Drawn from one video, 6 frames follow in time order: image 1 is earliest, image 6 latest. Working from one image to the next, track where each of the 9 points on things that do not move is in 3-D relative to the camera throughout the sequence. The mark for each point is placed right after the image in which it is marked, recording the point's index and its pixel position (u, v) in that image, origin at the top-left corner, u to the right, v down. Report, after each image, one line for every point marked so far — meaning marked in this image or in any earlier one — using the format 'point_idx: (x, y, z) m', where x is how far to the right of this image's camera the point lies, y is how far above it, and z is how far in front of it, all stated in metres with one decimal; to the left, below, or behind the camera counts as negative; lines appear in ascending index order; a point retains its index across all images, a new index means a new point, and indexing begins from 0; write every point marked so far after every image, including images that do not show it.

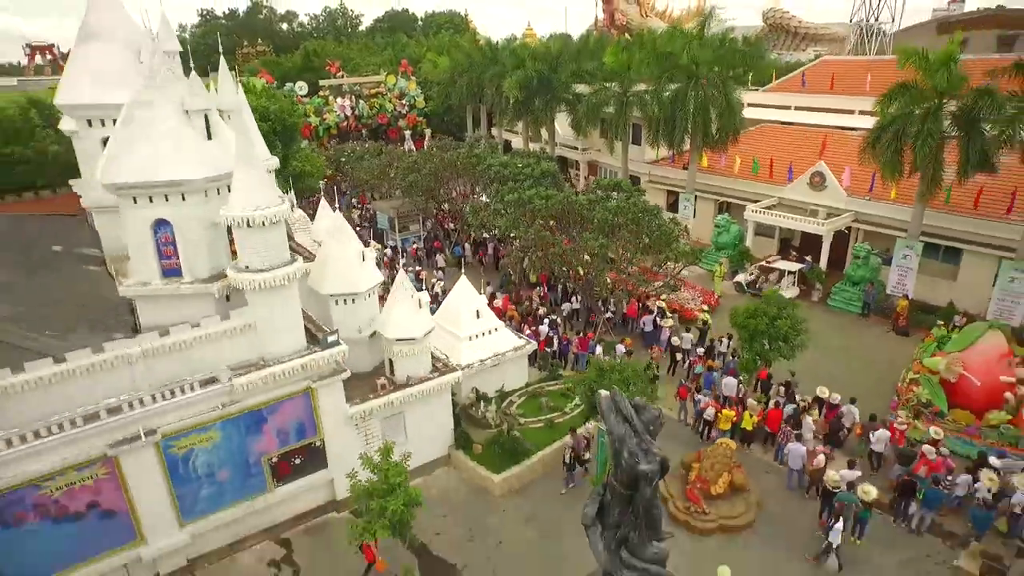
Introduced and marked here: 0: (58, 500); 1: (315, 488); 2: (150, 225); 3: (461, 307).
0: (-6.6, -3.1, +9.2) m
1: (-3.7, -3.7, +11.7) m
2: (-6.2, +1.1, +11.3) m
3: (-1.1, -0.4, +13.8) m
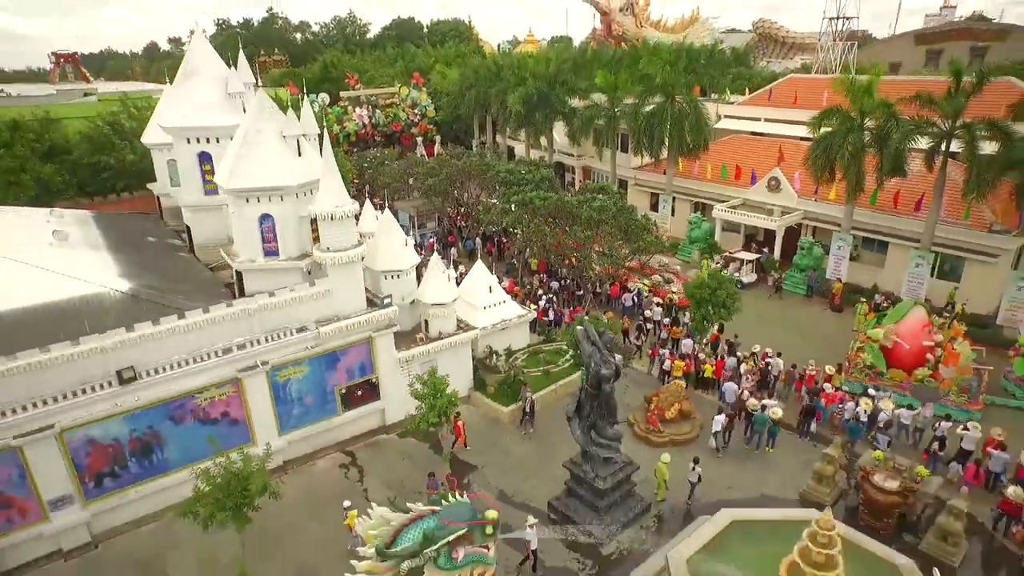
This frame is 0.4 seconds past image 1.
0: (-6.5, -2.5, +13.3) m
1: (-3.5, -3.2, +15.8) m
2: (-6.1, +1.7, +15.5) m
3: (-0.9, +0.1, +17.9) m
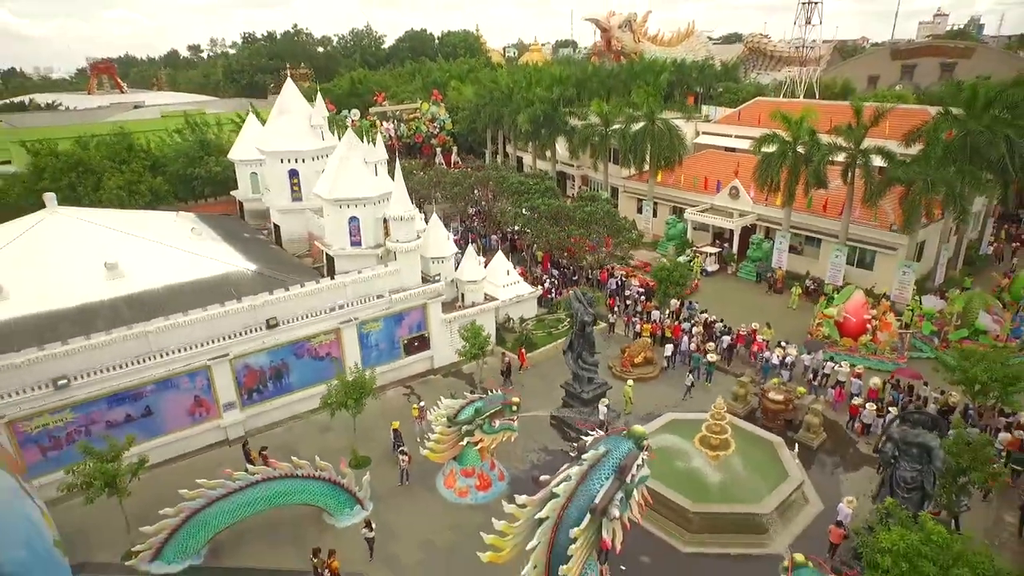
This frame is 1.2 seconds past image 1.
0: (-6.0, -1.8, +19.6) m
1: (-3.1, -2.5, +22.1) m
2: (-5.6, +2.3, +21.8) m
3: (-0.5, +0.8, +24.2) m
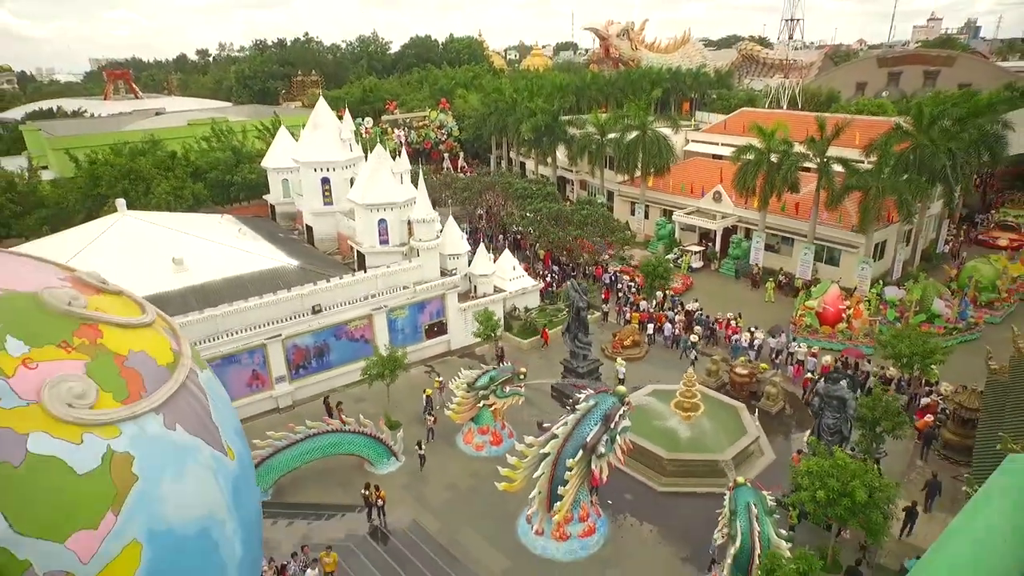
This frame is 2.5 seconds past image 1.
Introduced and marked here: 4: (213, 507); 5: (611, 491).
0: (-5.8, -1.5, +23.1) m
1: (-2.8, -2.2, +25.5) m
2: (-5.4, +2.6, +25.2) m
3: (-0.2, +1.0, +27.7) m
4: (-3.2, -2.4, +6.7) m
5: (+2.7, -5.6, +17.8) m
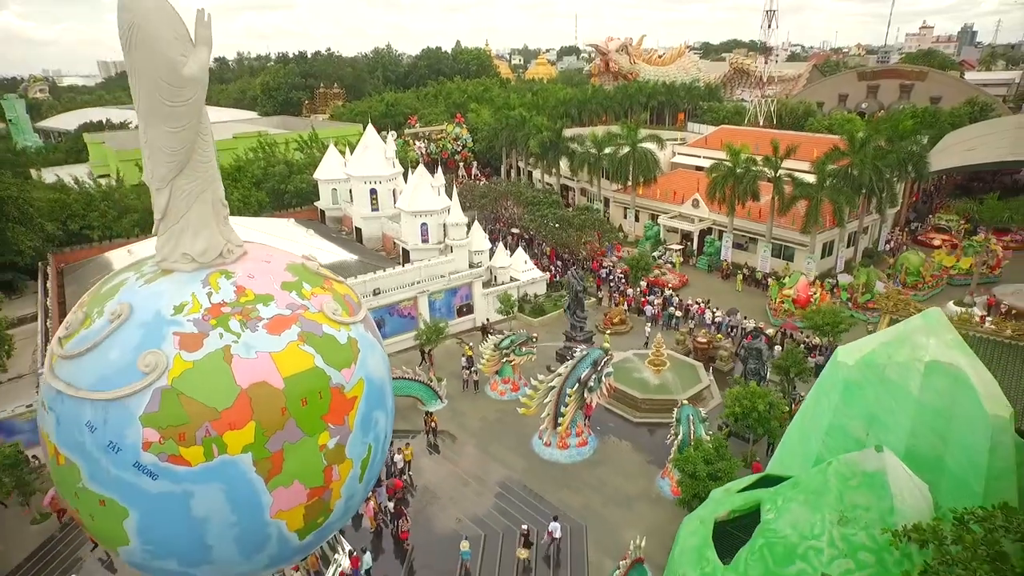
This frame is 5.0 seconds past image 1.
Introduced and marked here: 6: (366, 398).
0: (-5.2, -1.0, +29.8) m
1: (-2.2, -1.7, +32.2) m
2: (-4.7, +3.2, +32.0) m
3: (+0.4, +1.6, +34.4) m
4: (-2.6, -1.9, +13.4) m
5: (+3.3, -5.1, +24.4) m
6: (-2.9, -2.2, +12.6) m
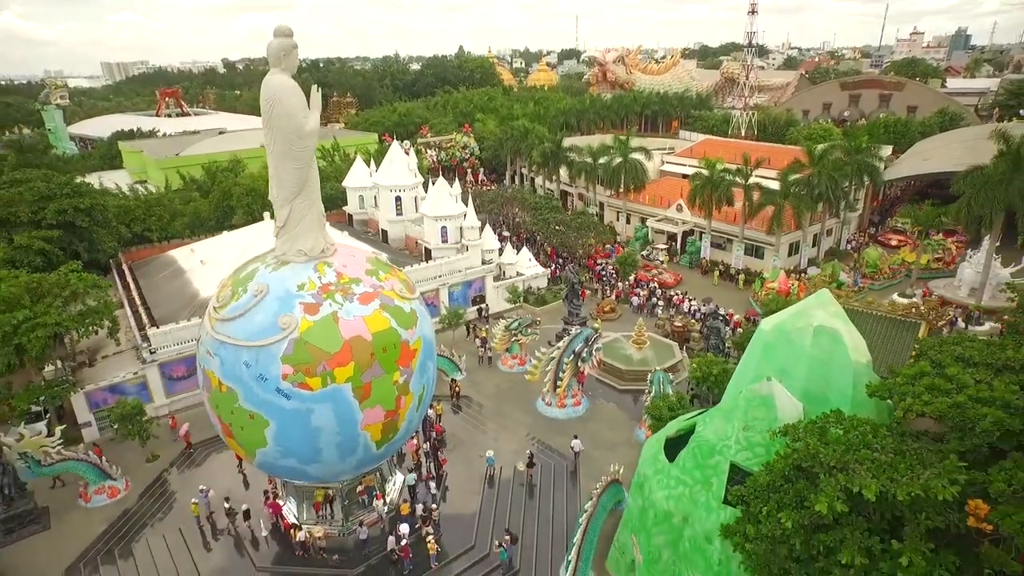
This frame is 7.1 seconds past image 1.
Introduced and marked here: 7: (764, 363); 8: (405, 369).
0: (-4.8, -0.6, +35.3) m
1: (-1.8, -1.3, +37.7) m
2: (-4.3, +3.5, +37.4) m
3: (+0.8, +2.0, +39.8) m
4: (-2.3, -1.5, +18.9) m
5: (+3.7, -4.7, +29.9) m
6: (-2.5, -1.8, +18.1) m
7: (+7.5, -2.2, +18.9) m
8: (-2.9, -2.2, +17.5) m
